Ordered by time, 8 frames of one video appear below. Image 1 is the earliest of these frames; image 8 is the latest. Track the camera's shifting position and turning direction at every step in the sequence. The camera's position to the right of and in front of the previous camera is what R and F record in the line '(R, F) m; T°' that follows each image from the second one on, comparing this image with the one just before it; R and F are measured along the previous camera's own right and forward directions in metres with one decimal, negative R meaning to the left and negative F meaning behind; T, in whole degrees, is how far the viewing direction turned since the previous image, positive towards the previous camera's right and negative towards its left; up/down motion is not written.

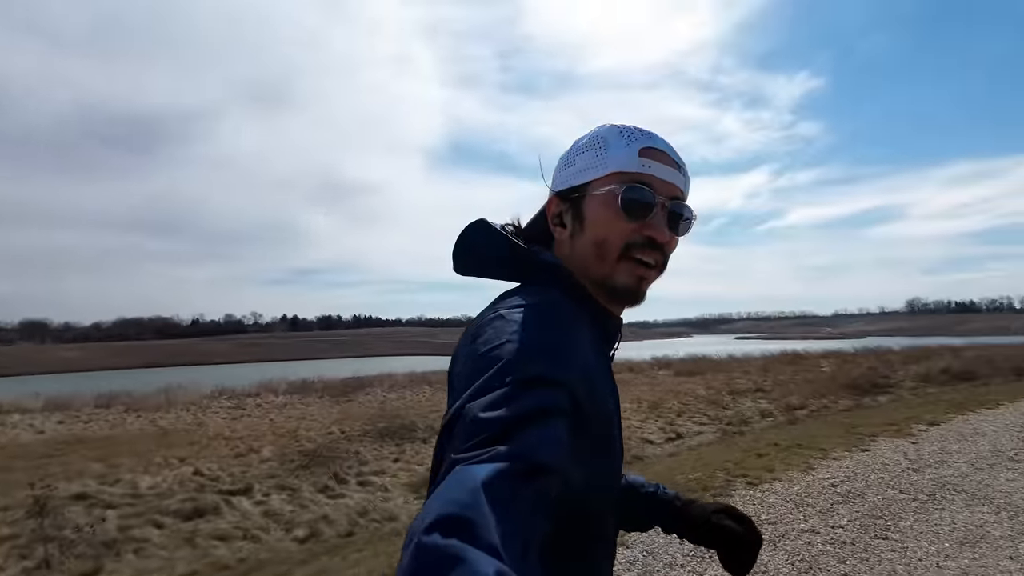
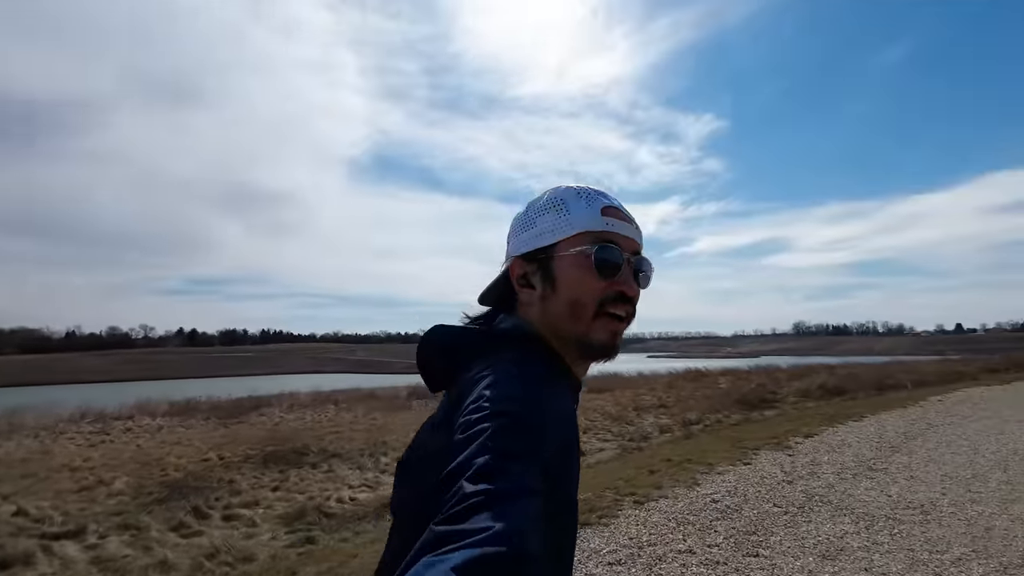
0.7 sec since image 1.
(+0.7, +0.5) m; +9°
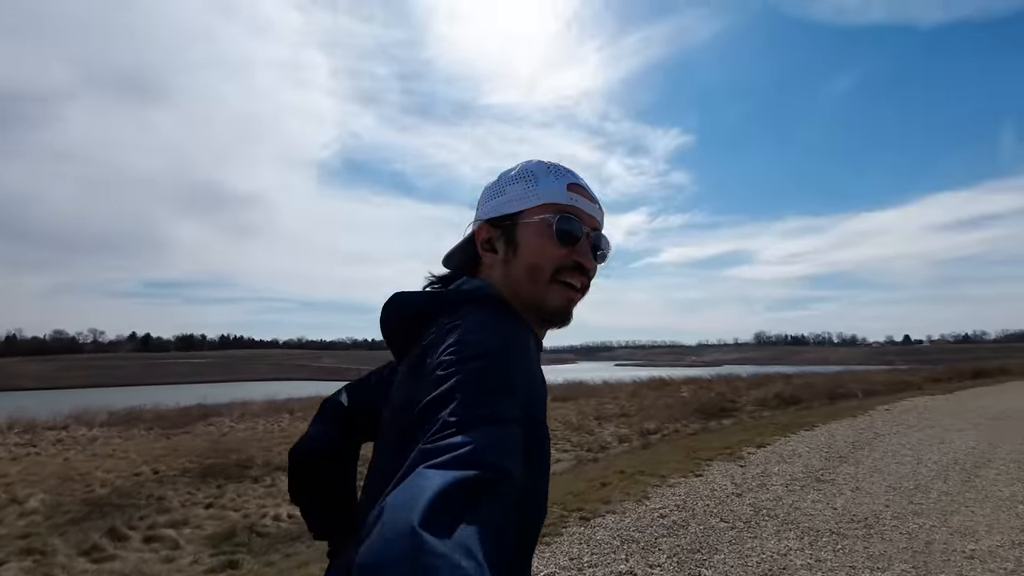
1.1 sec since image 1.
(+0.5, +0.4) m; +4°
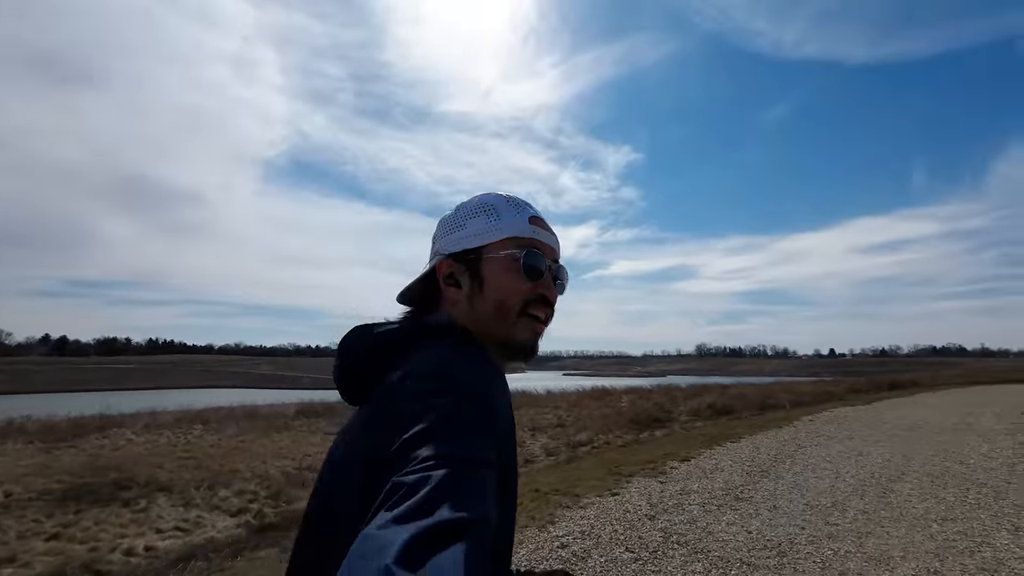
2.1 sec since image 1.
(+1.0, +1.1) m; +6°
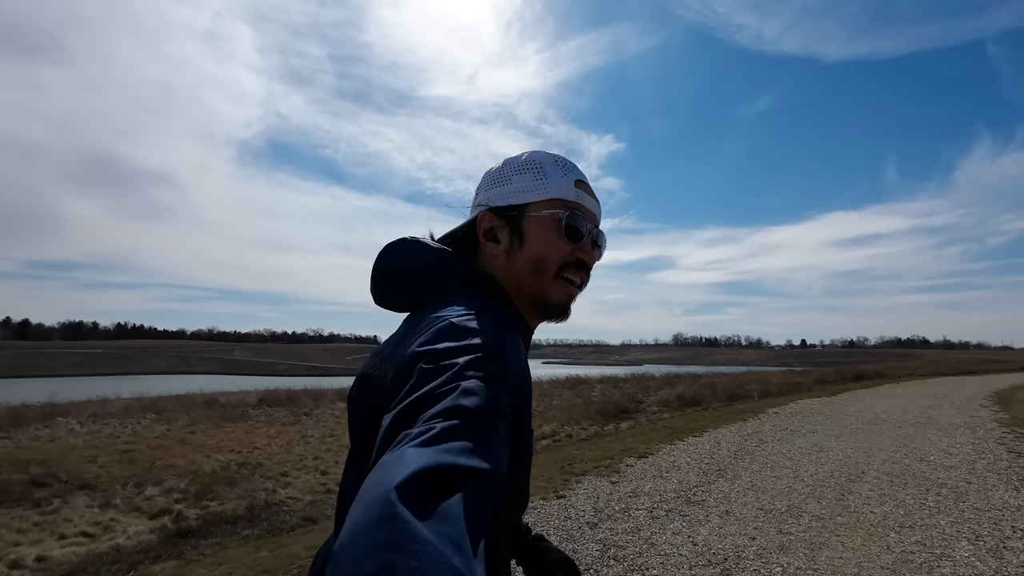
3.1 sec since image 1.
(+0.8, +0.9) m; +2°
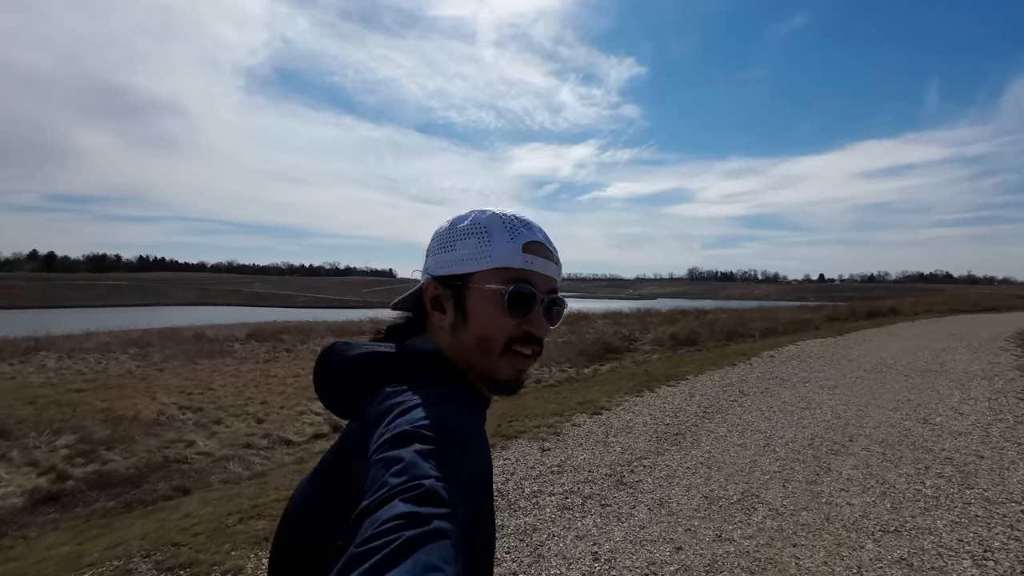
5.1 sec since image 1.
(+1.9, +2.3) m; -2°
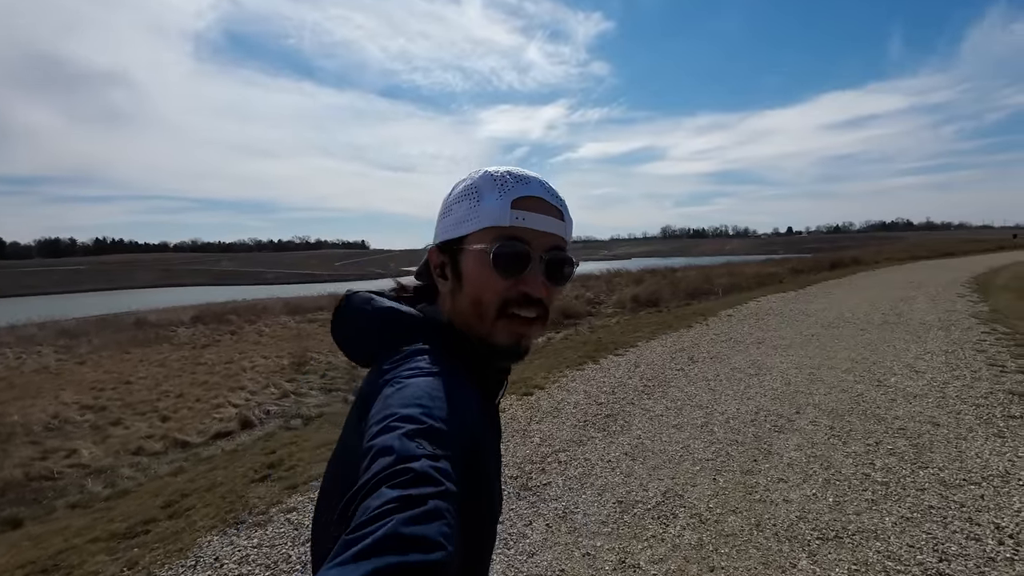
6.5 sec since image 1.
(+1.3, +1.4) m; +3°
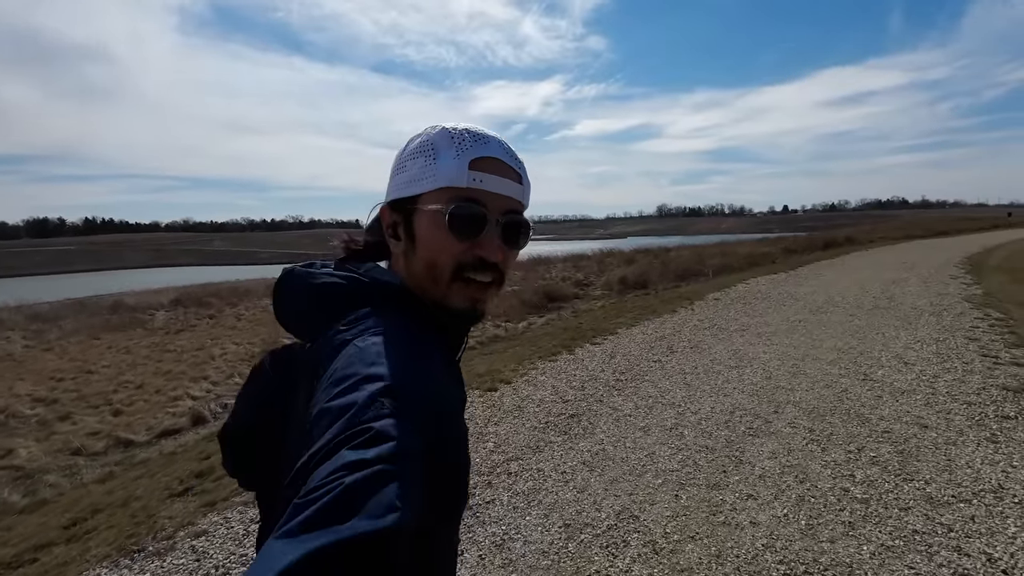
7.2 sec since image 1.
(+0.7, +0.8) m; +1°
